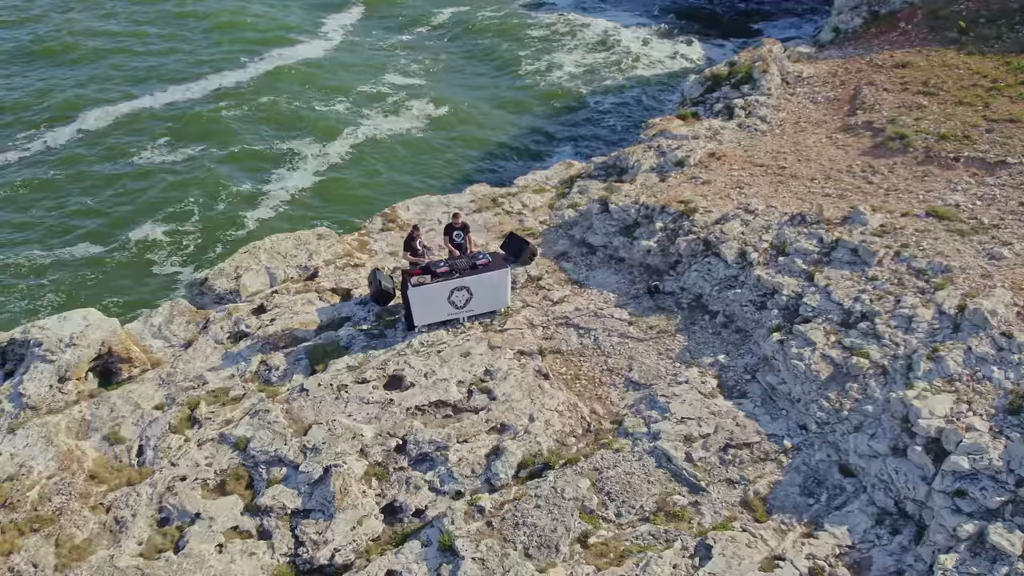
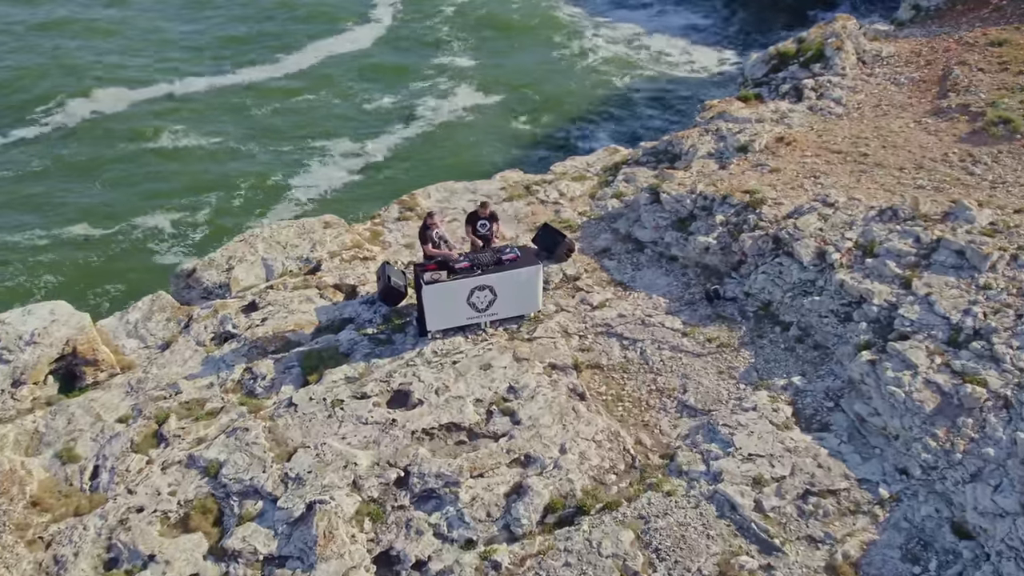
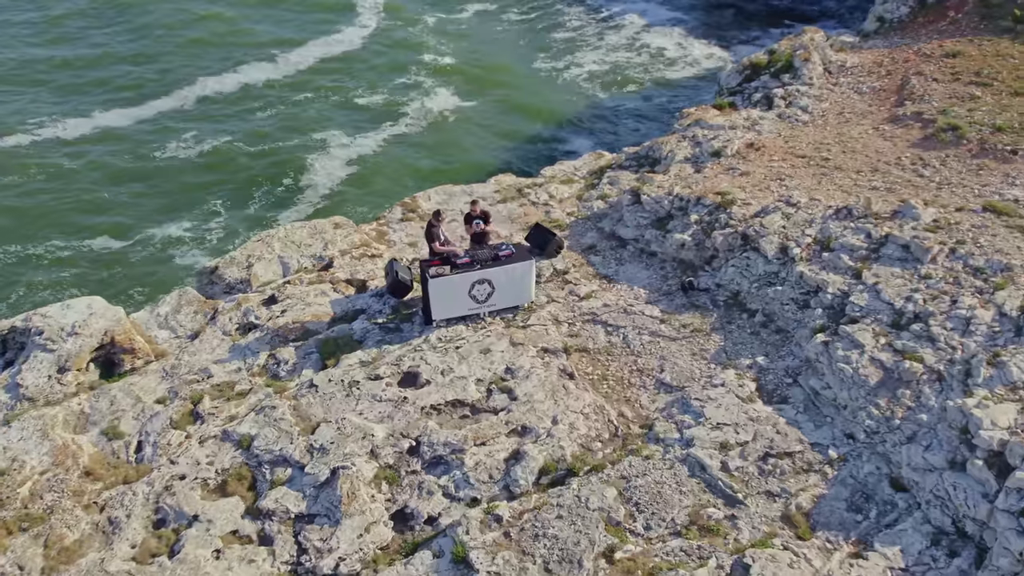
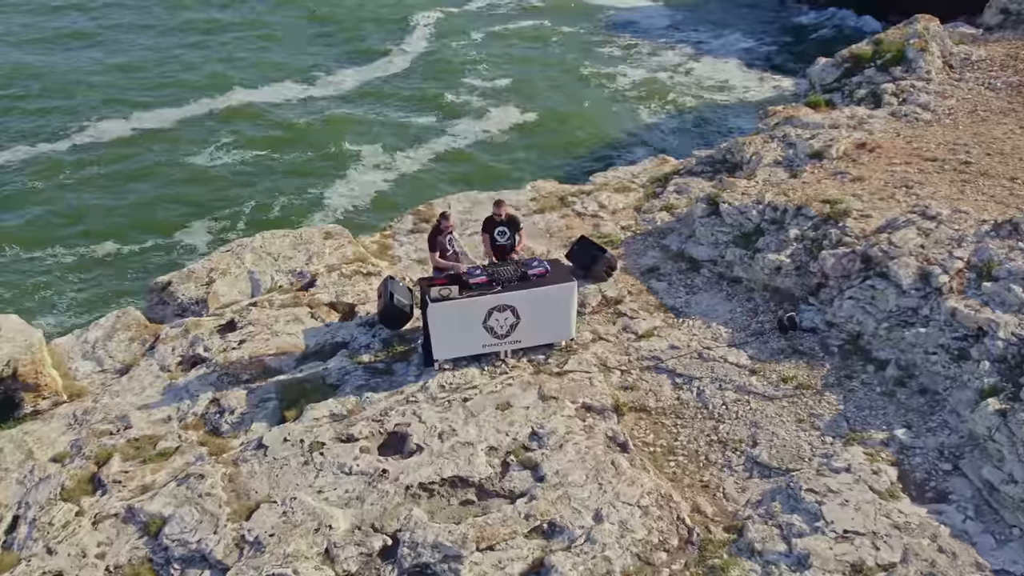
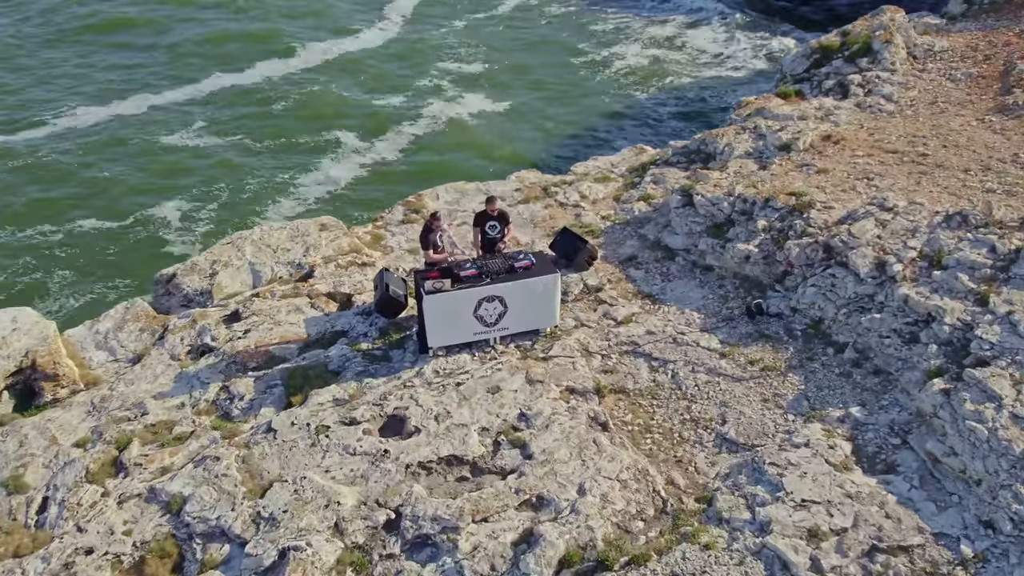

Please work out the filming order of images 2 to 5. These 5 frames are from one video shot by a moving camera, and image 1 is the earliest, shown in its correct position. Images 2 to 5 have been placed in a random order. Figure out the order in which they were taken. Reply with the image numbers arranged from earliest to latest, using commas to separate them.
3, 2, 5, 4
